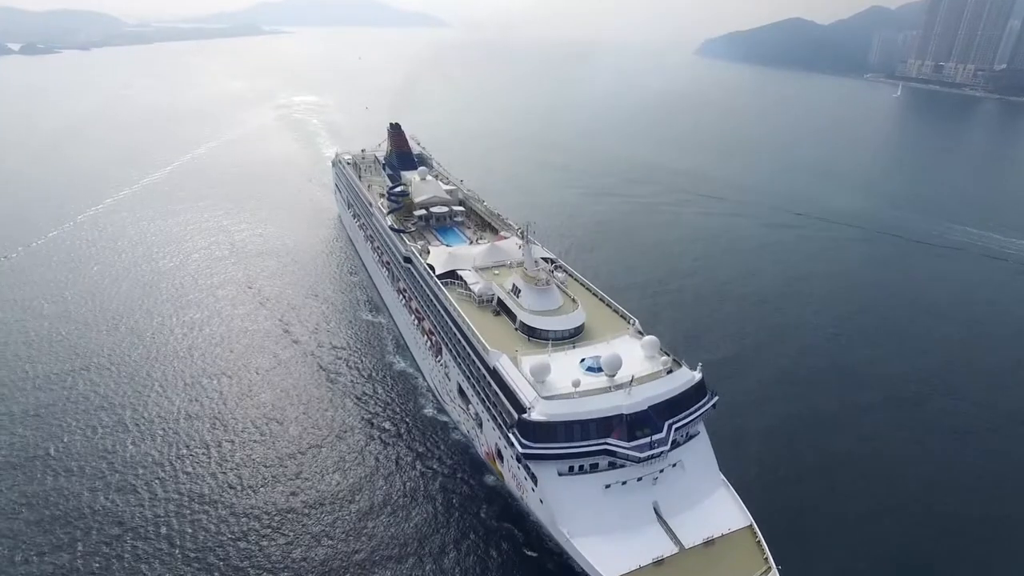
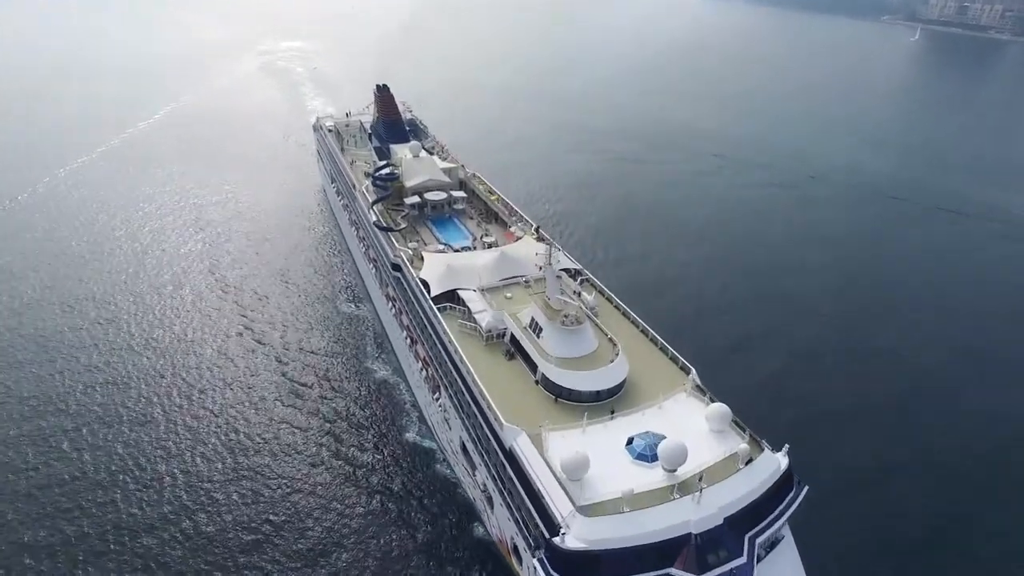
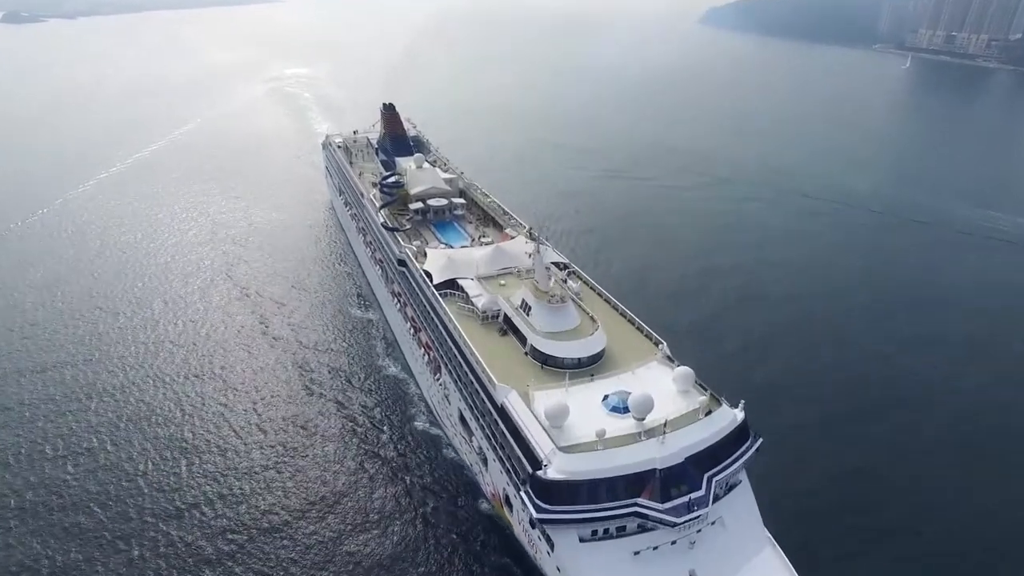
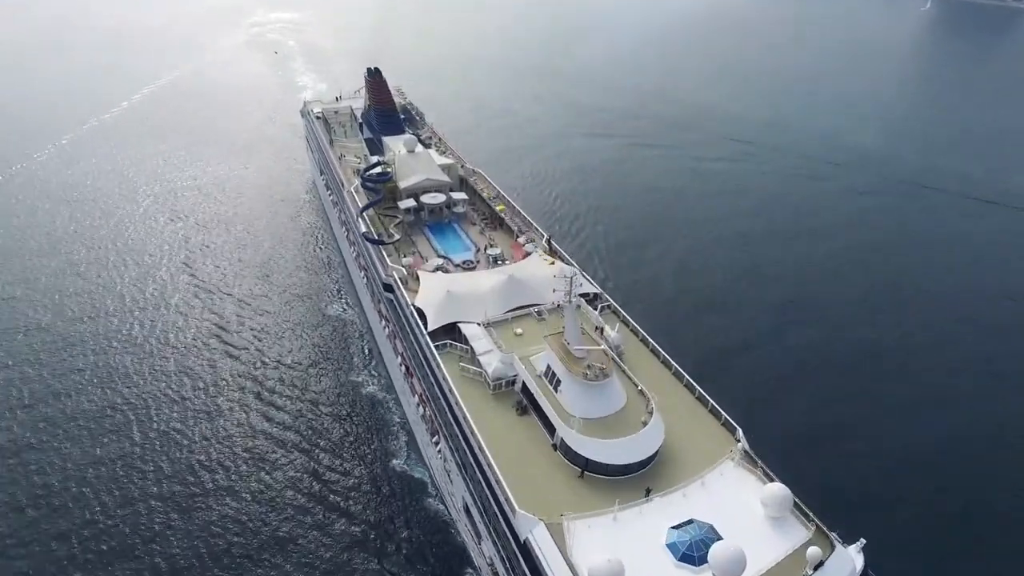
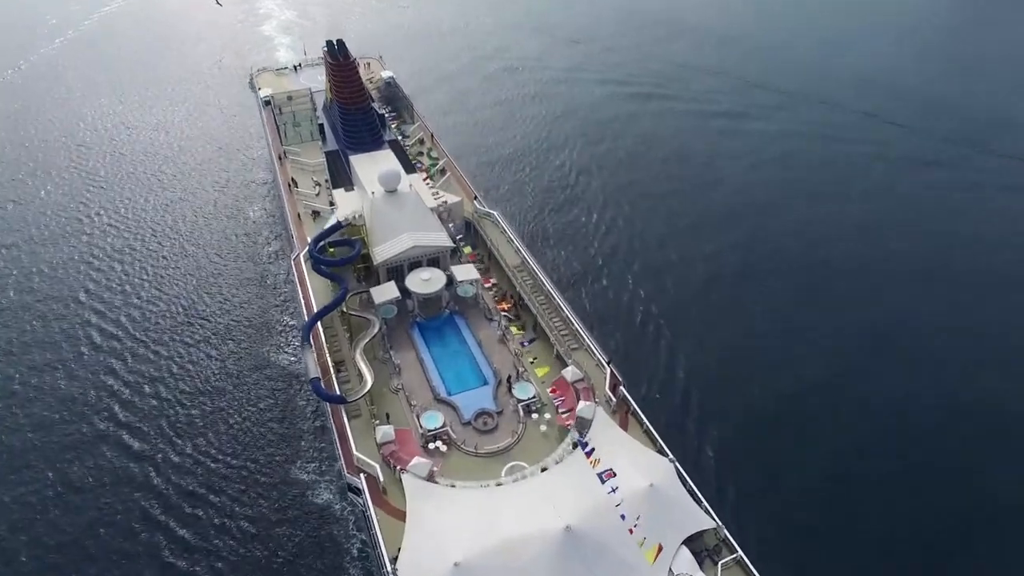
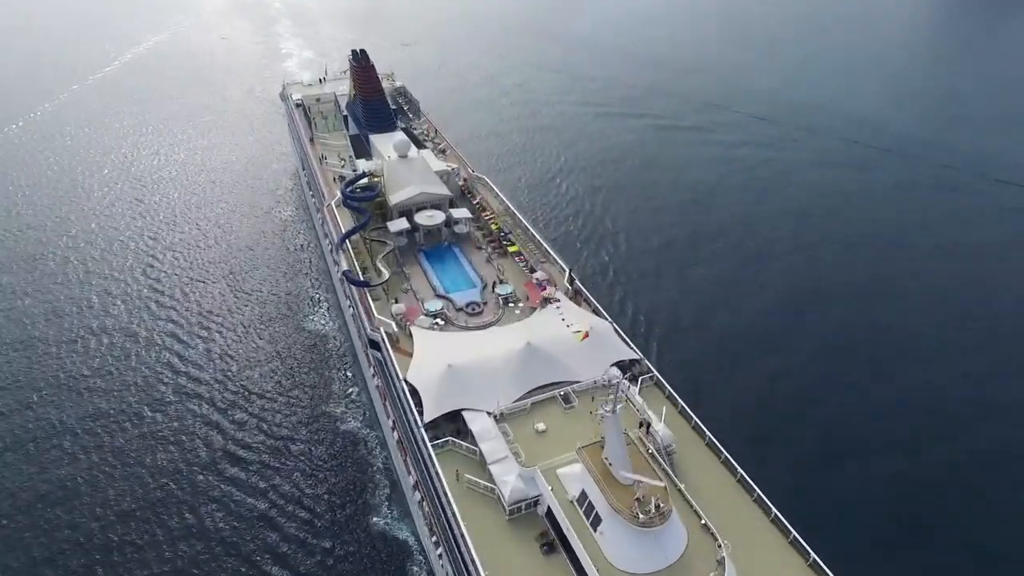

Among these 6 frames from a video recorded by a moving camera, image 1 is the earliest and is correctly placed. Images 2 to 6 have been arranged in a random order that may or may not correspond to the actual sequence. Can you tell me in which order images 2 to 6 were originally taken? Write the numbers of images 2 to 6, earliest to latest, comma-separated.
3, 2, 4, 6, 5
